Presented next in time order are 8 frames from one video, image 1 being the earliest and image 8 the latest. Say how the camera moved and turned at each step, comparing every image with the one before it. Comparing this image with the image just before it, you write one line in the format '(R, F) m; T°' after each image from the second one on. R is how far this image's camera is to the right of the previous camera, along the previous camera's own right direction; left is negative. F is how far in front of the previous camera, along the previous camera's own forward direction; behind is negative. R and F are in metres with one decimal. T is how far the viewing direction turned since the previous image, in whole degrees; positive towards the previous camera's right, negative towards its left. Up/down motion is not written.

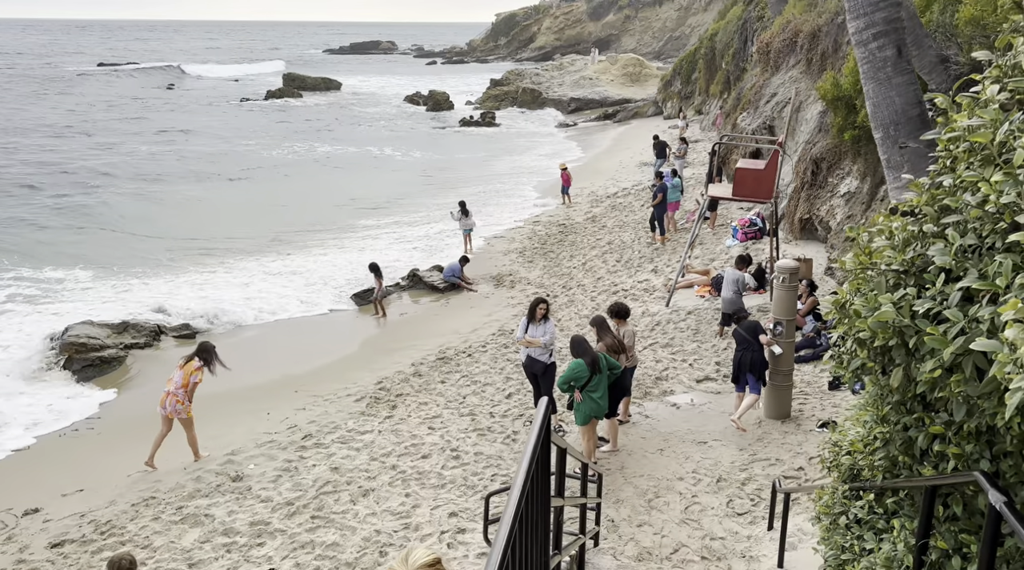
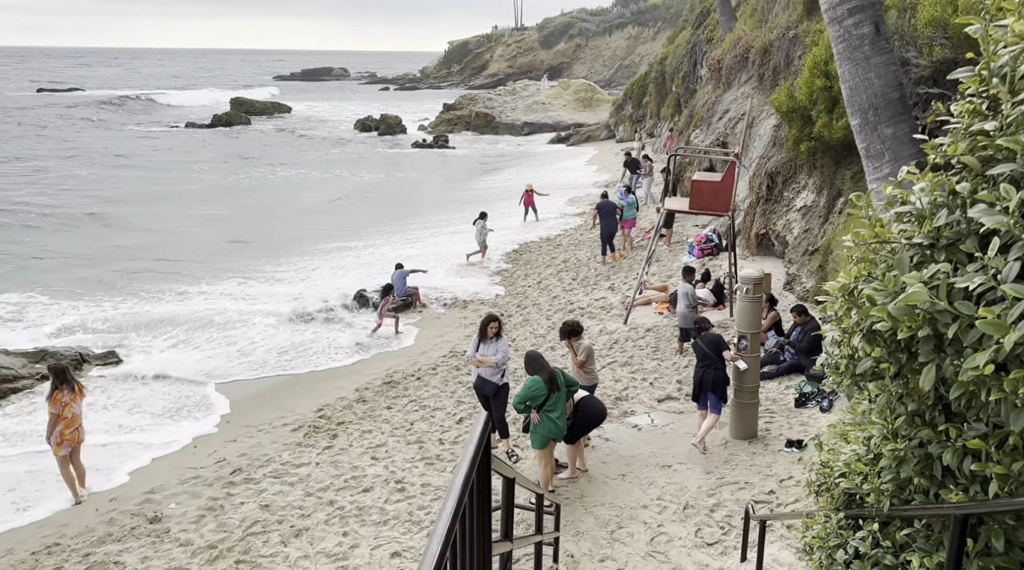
(+0.1, +0.7) m; +3°
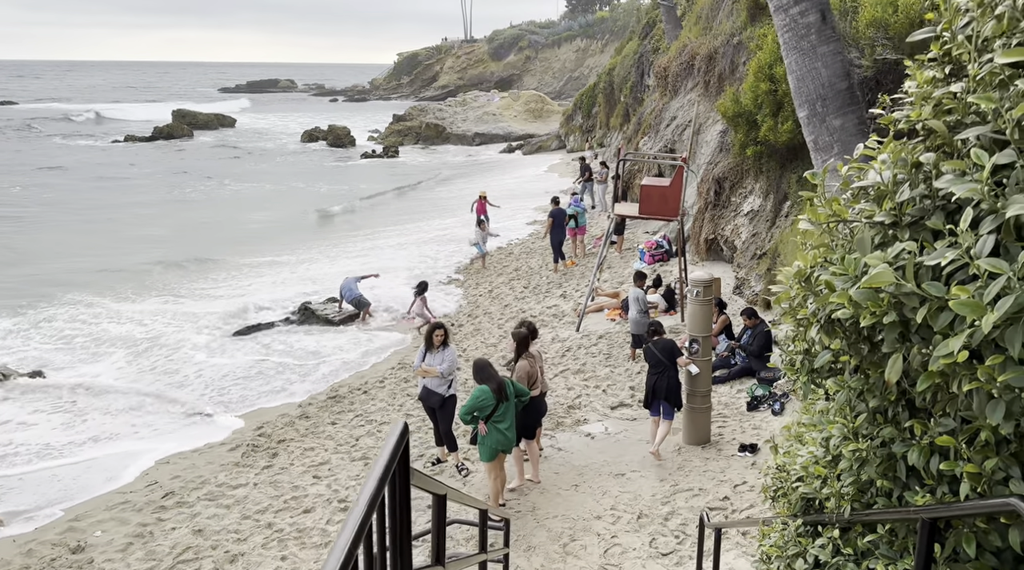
(+0.1, +0.3) m; +3°
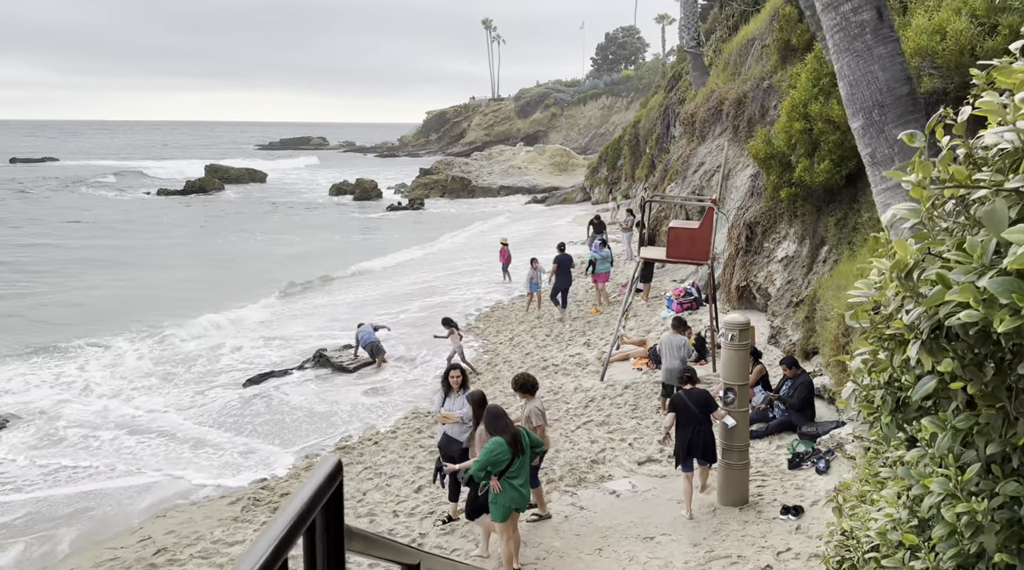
(+0.1, +0.7) m; -2°
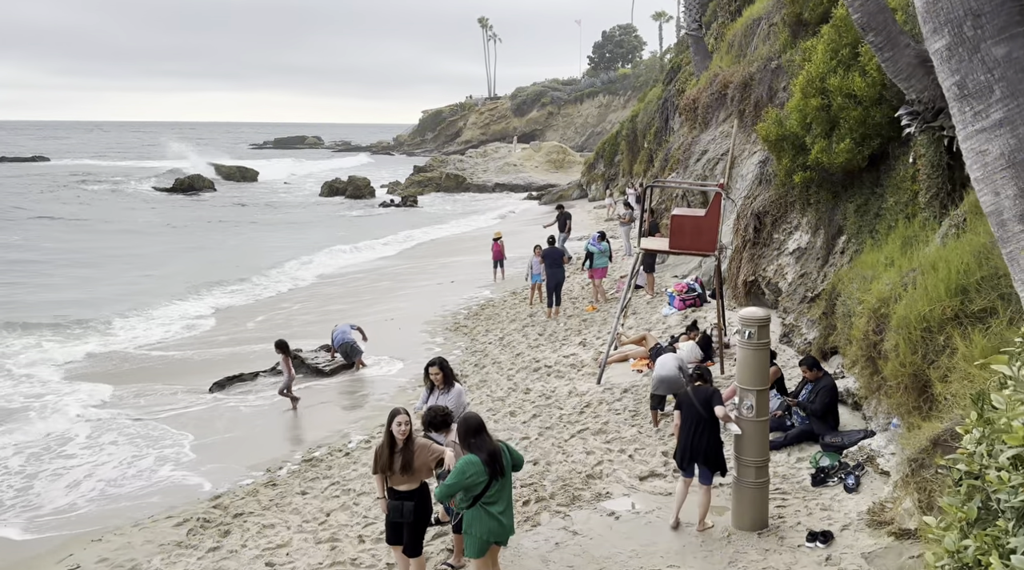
(+0.1, +1.2) m; 0°
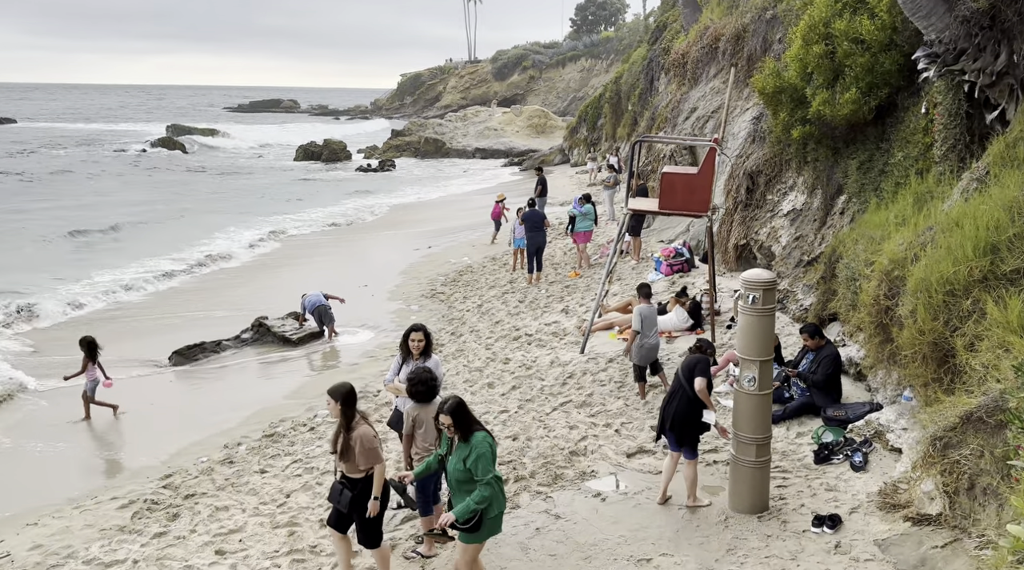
(0.0, +0.8) m; +1°
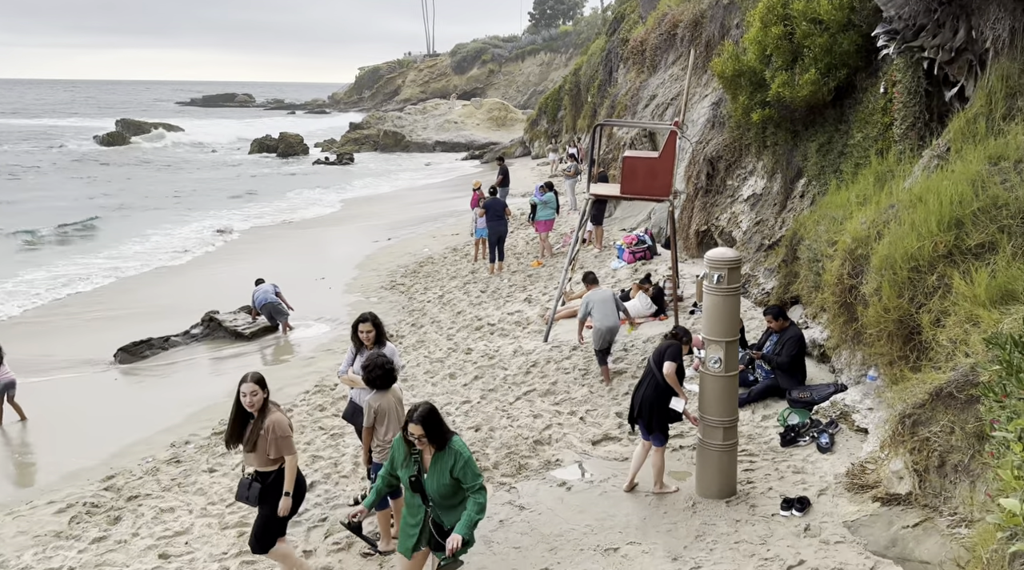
(0.0, +0.2) m; +2°
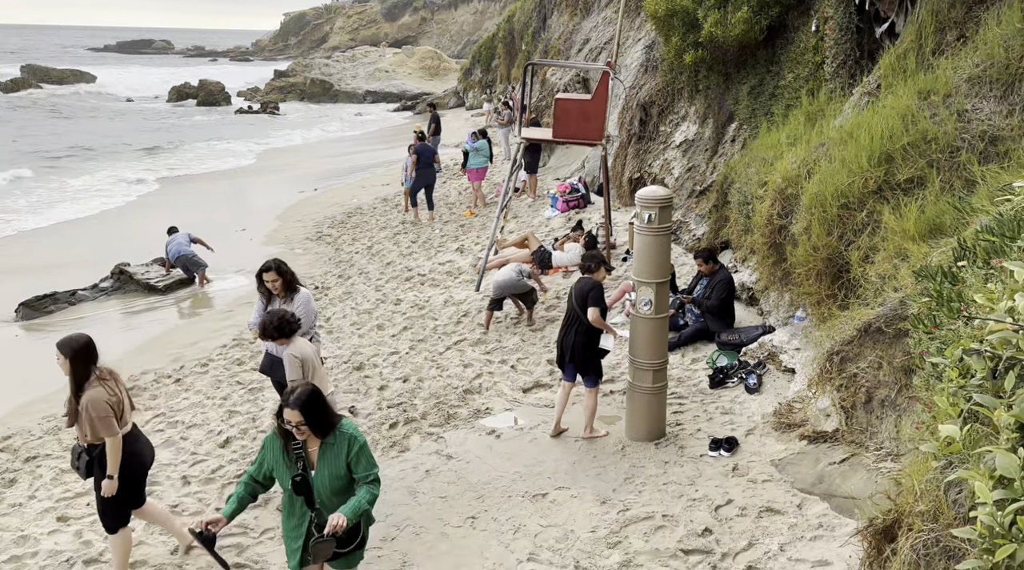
(+0.1, +0.2) m; +4°
